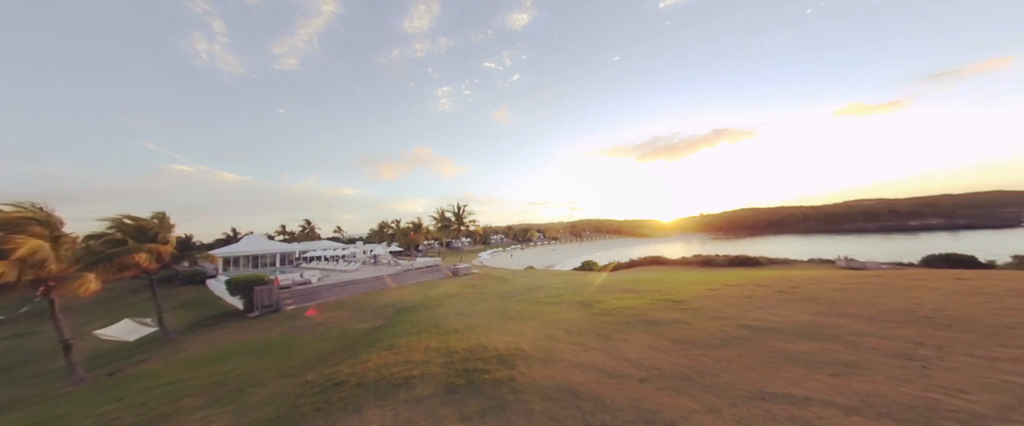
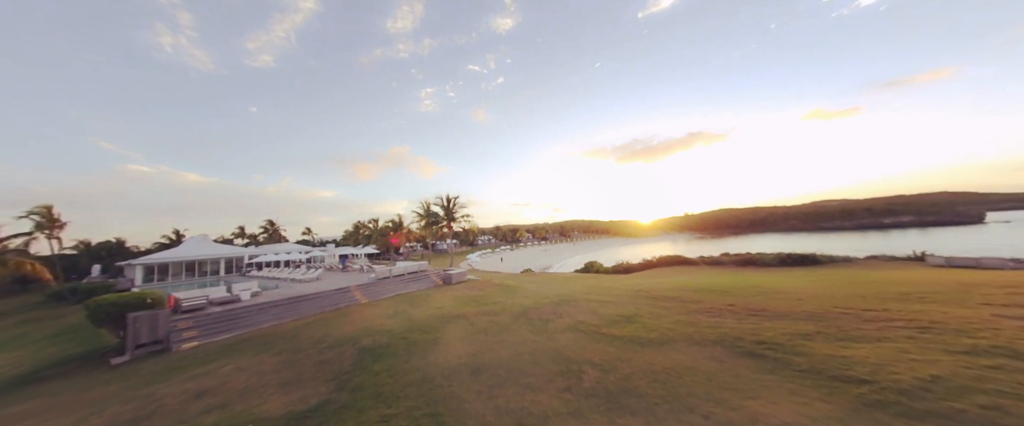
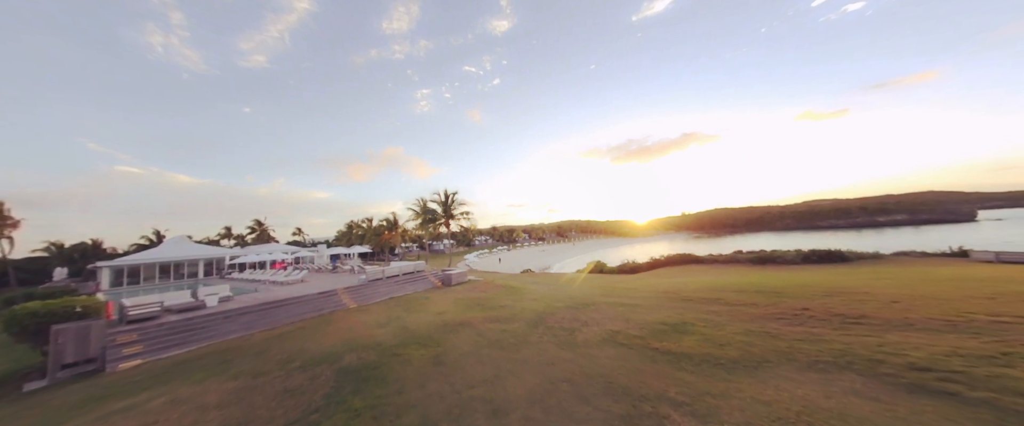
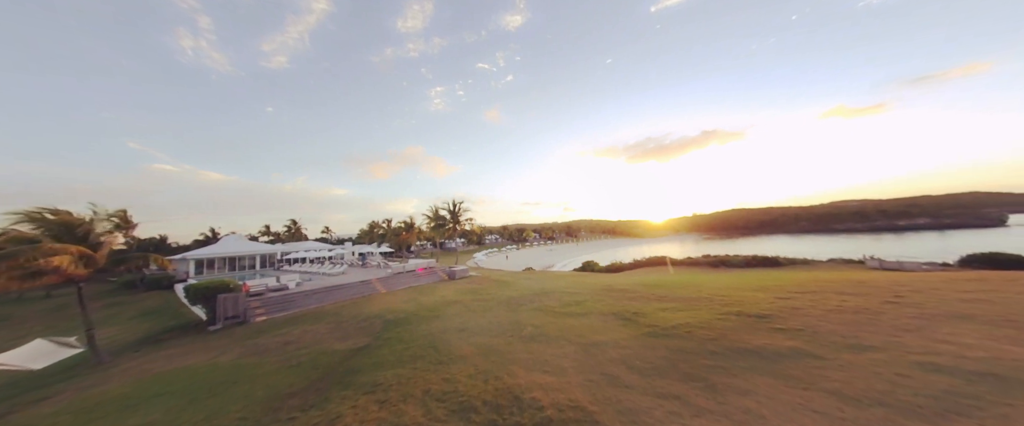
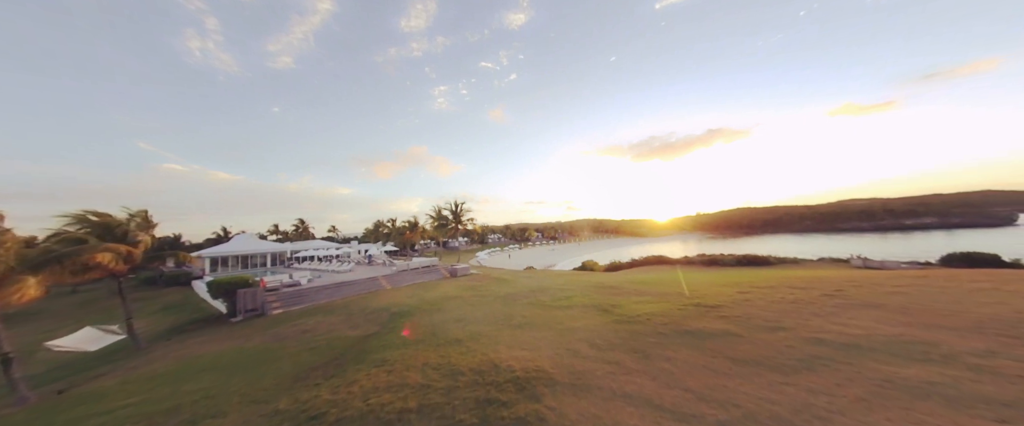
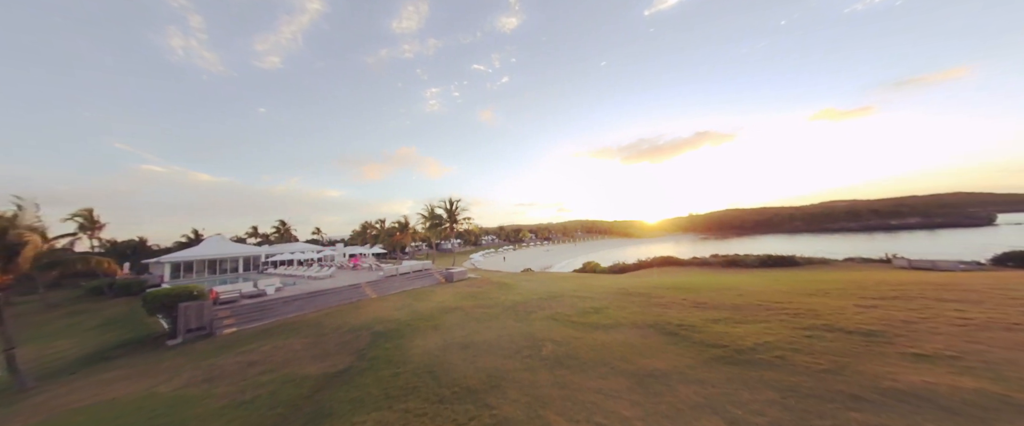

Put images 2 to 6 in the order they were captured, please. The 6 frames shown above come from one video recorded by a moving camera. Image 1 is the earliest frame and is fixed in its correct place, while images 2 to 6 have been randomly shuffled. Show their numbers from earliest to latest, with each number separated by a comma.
5, 4, 6, 2, 3
